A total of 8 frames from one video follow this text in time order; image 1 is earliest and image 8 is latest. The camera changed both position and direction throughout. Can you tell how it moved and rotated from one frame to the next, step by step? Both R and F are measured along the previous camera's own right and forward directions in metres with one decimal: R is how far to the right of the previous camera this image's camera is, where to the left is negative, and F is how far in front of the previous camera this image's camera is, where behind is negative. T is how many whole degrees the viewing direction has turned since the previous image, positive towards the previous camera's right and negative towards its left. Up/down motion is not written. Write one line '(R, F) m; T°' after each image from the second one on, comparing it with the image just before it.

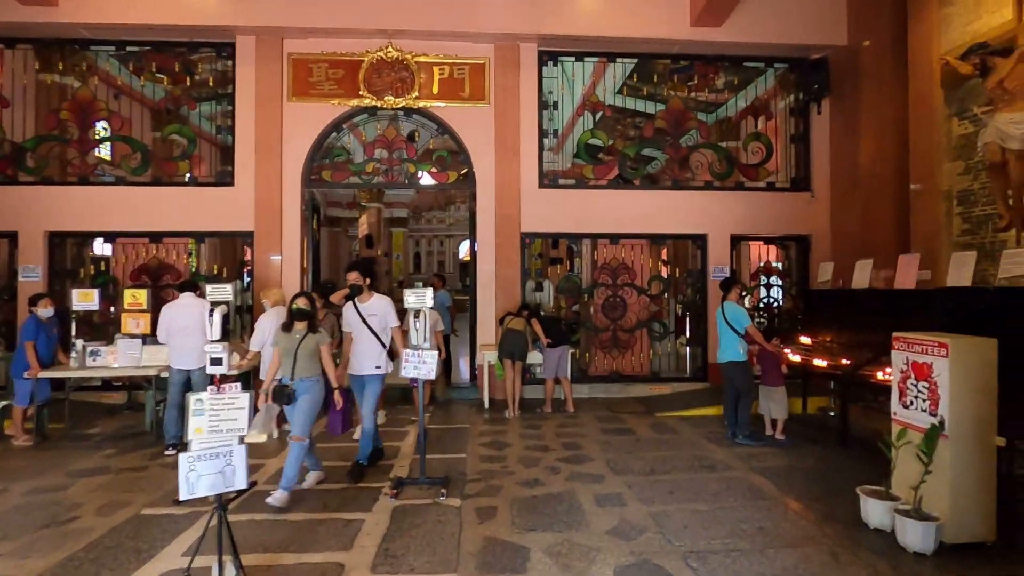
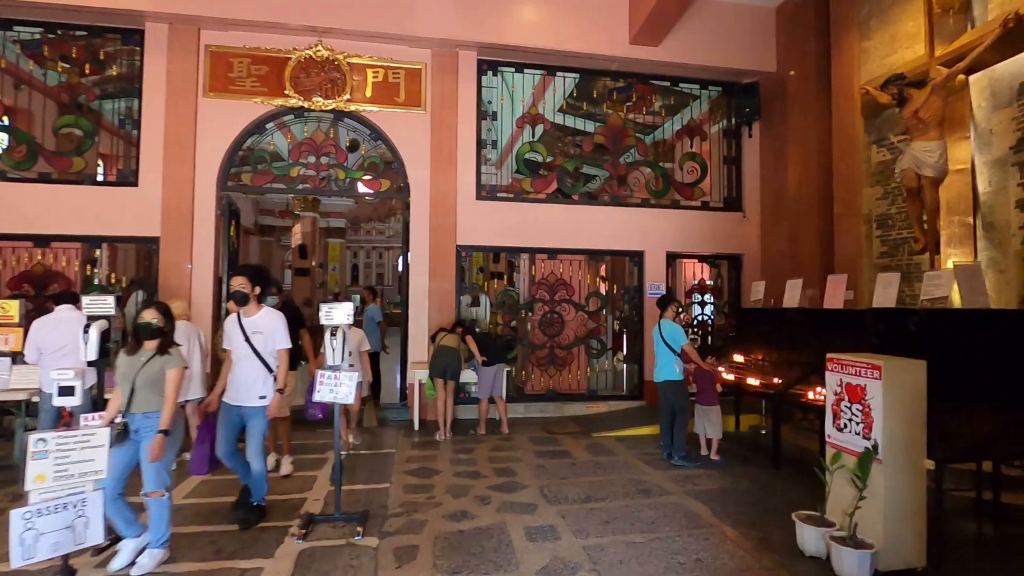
(+0.1, +0.2) m; +6°
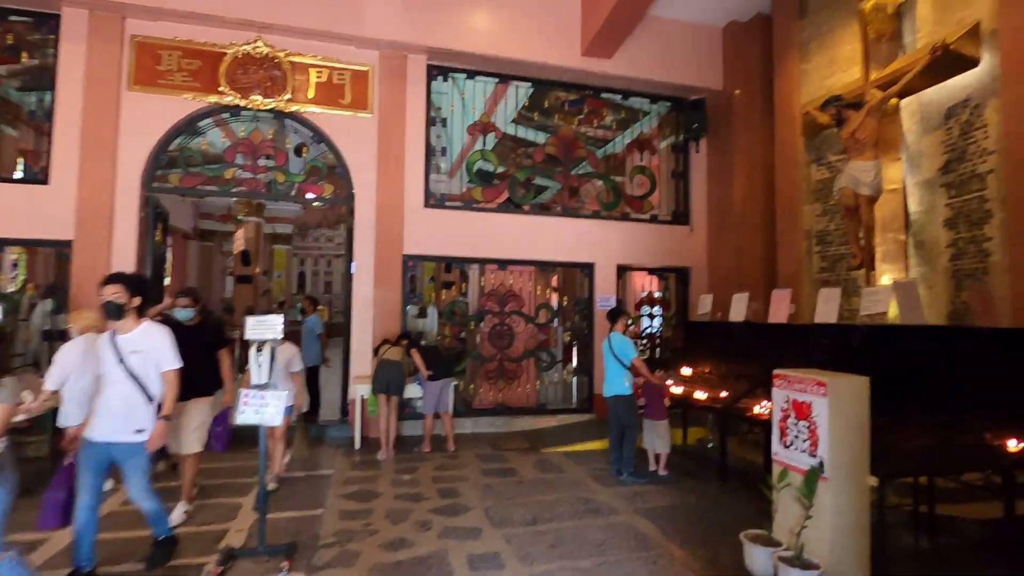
(0.0, +0.2) m; +5°
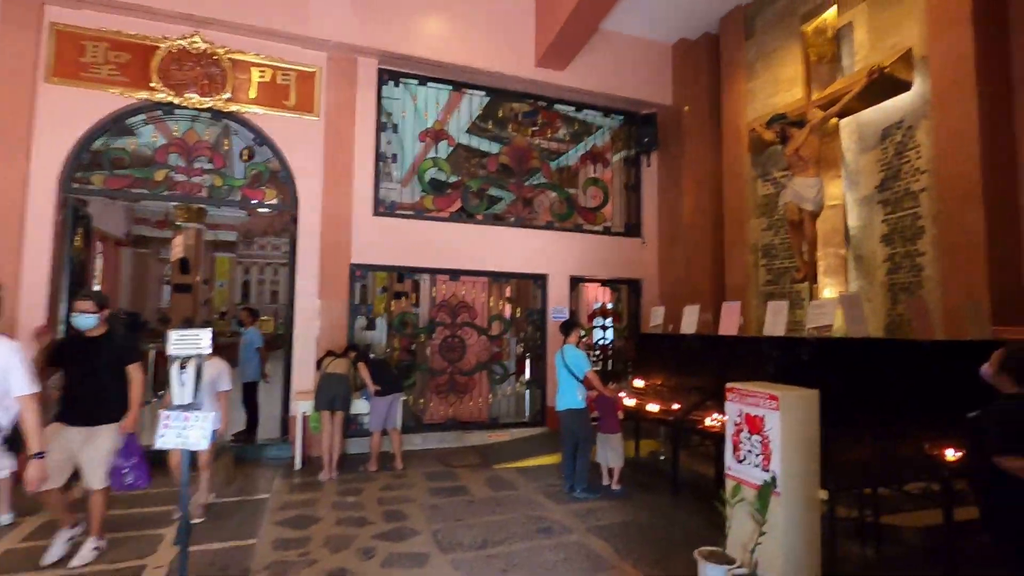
(0.0, +0.1) m; +5°
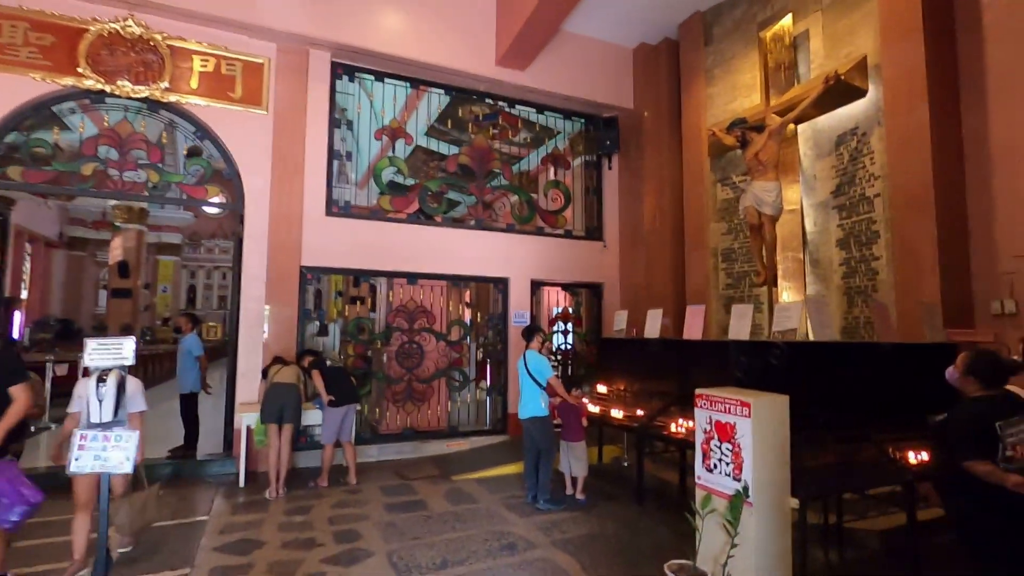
(0.0, +0.2) m; +4°
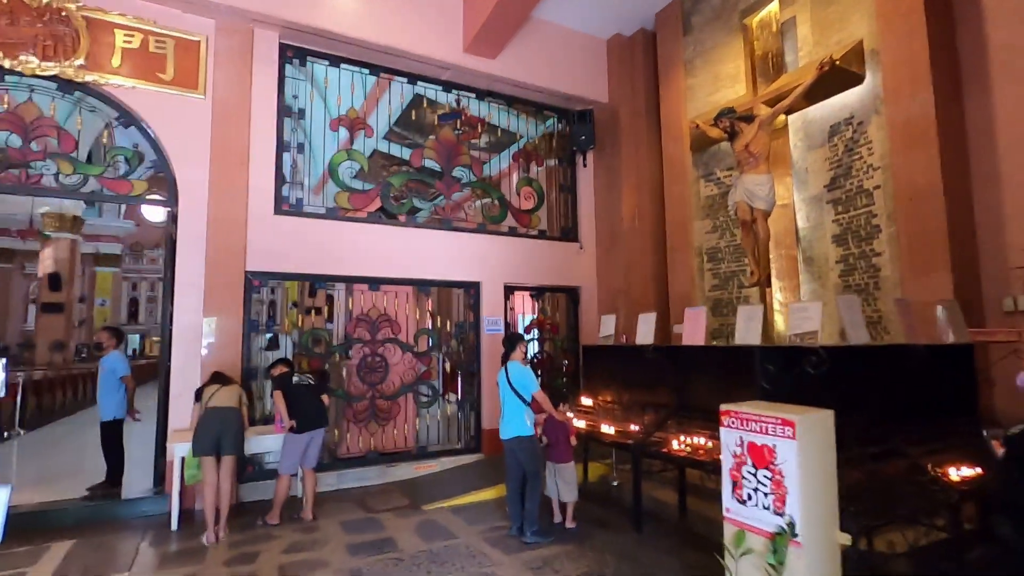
(-0.1, +0.5) m; +4°
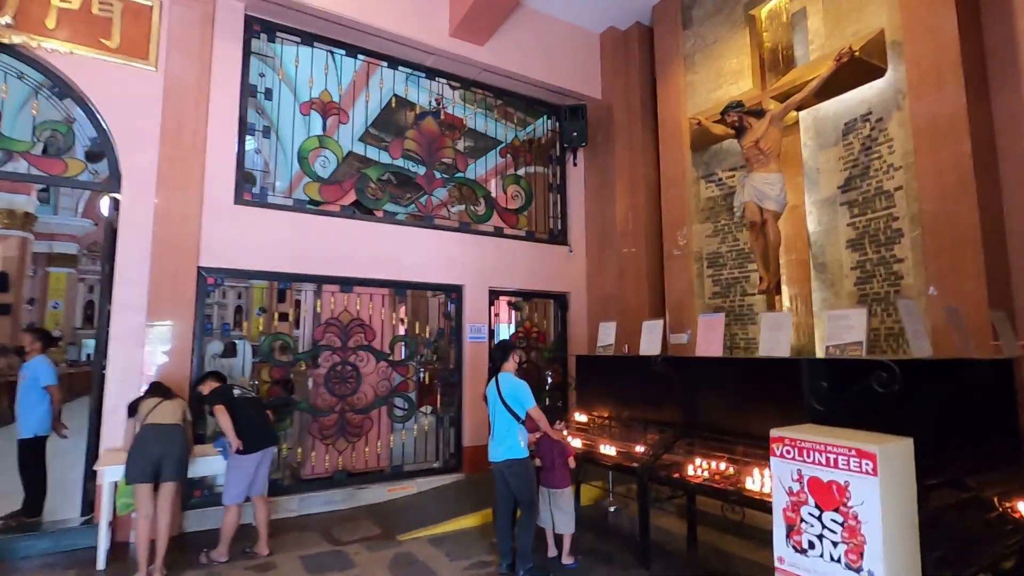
(-0.1, +0.5) m; +3°
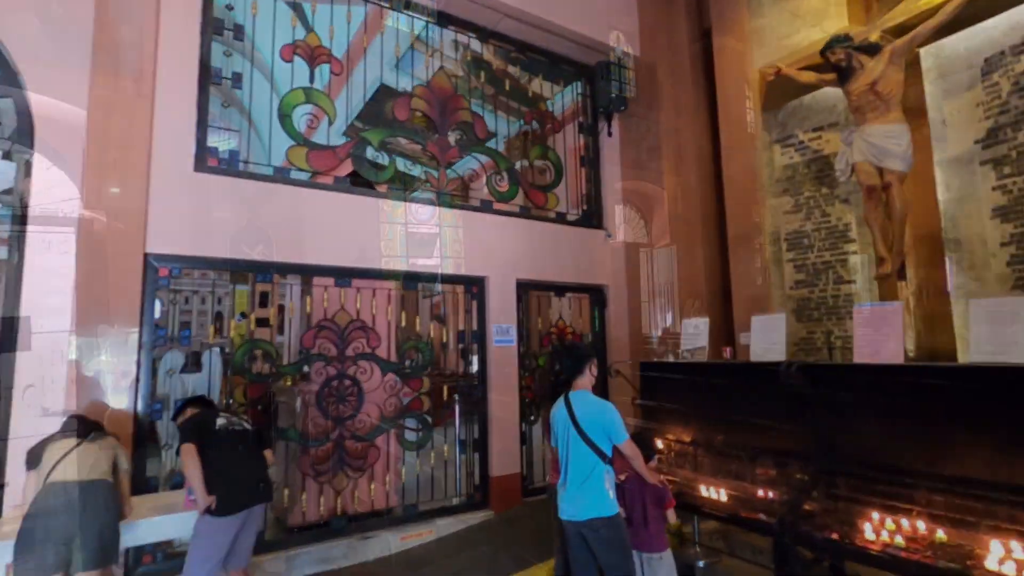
(-0.4, +1.0) m; +2°
